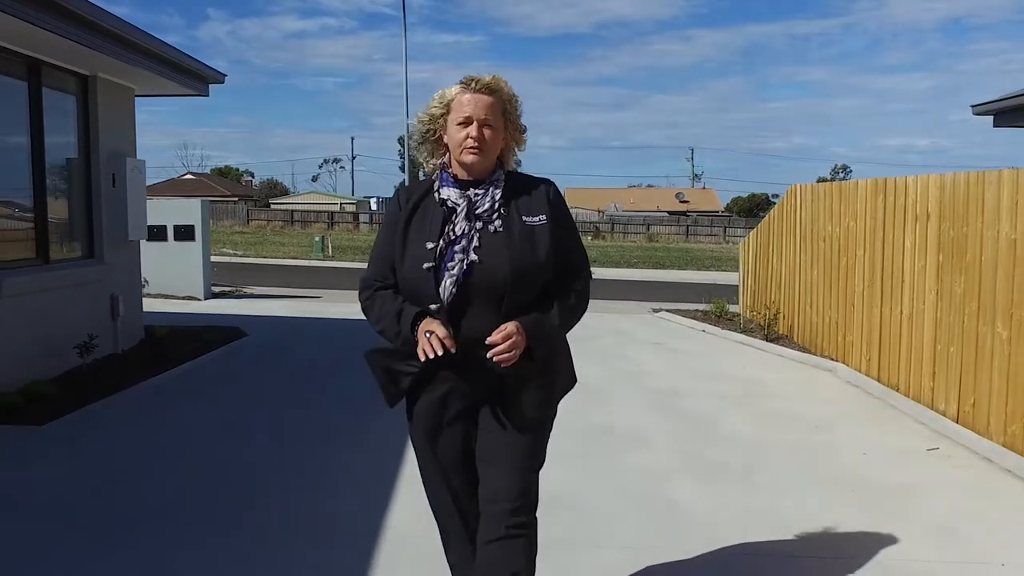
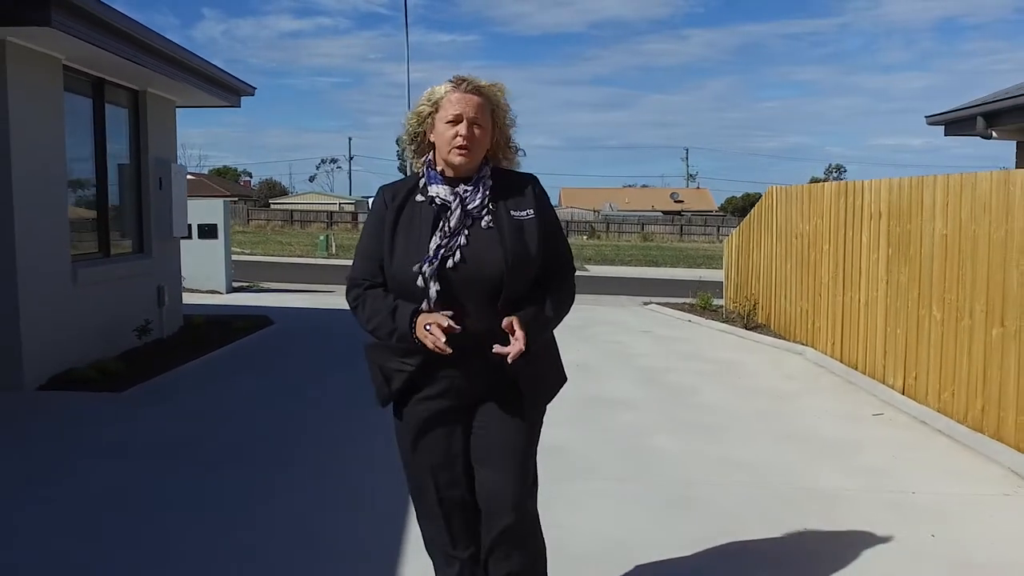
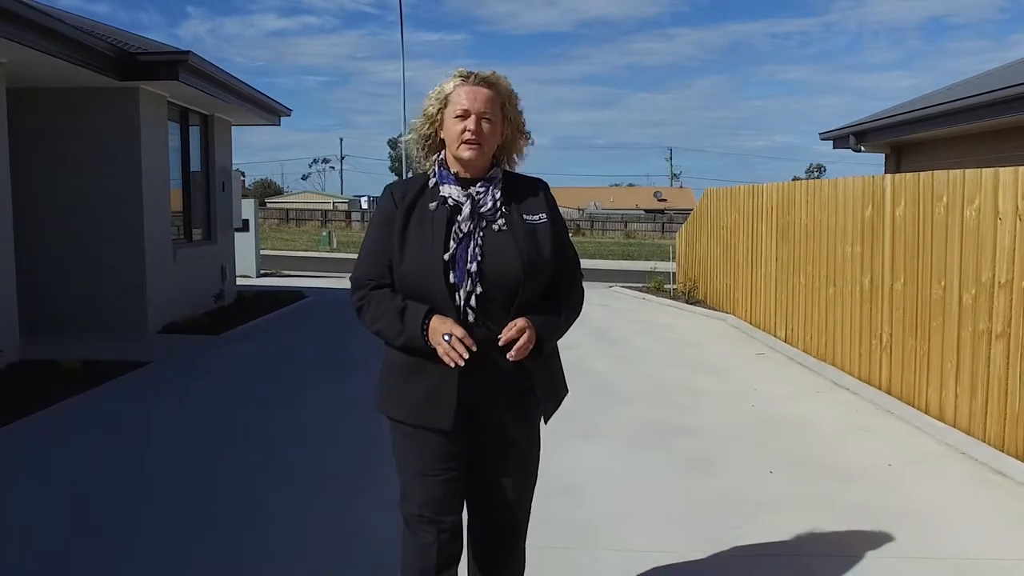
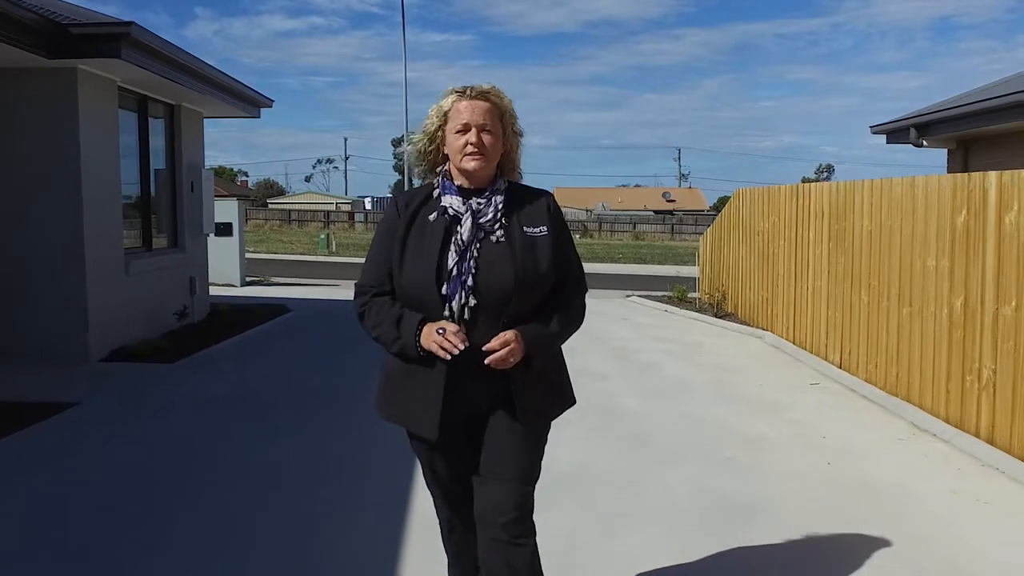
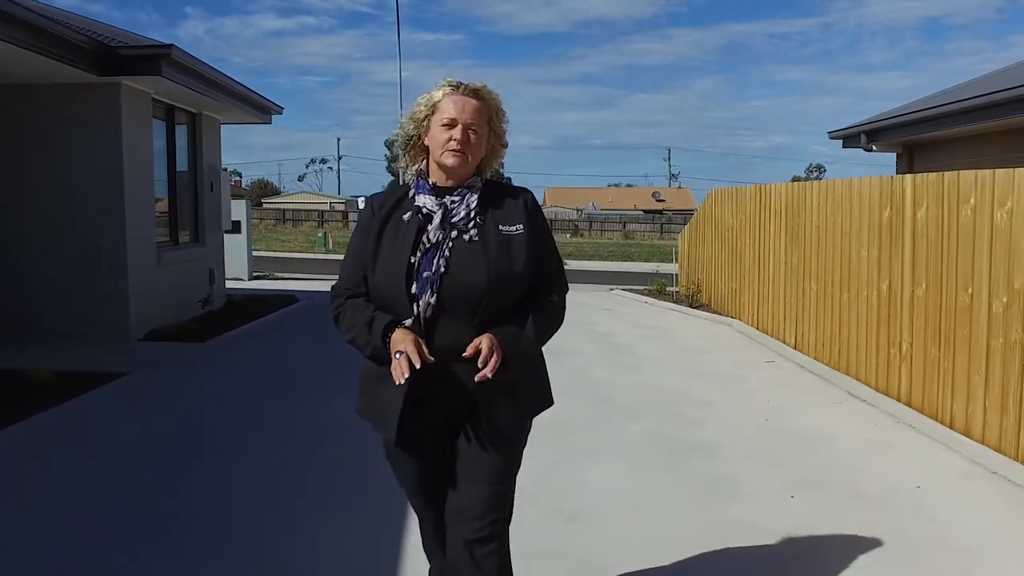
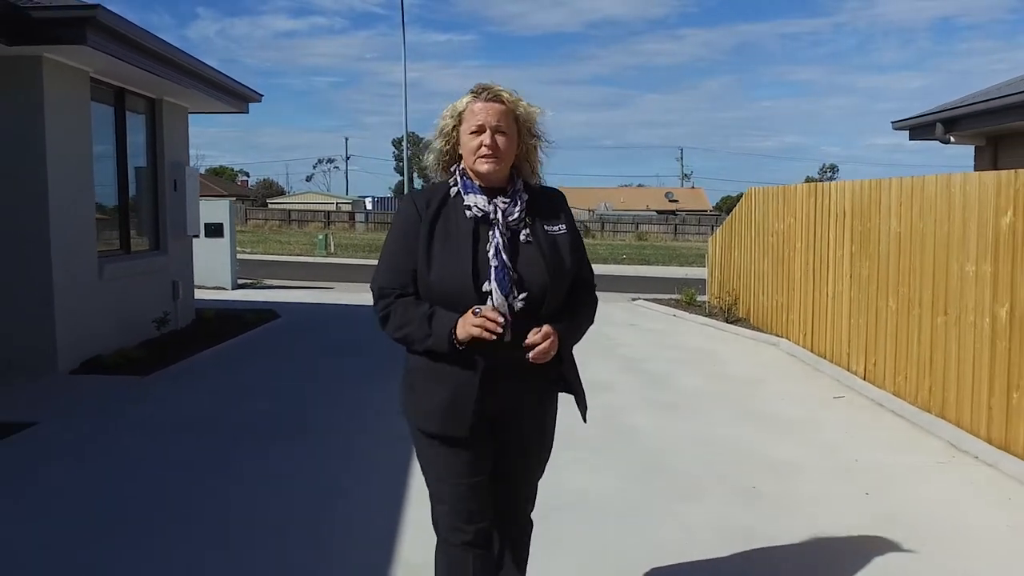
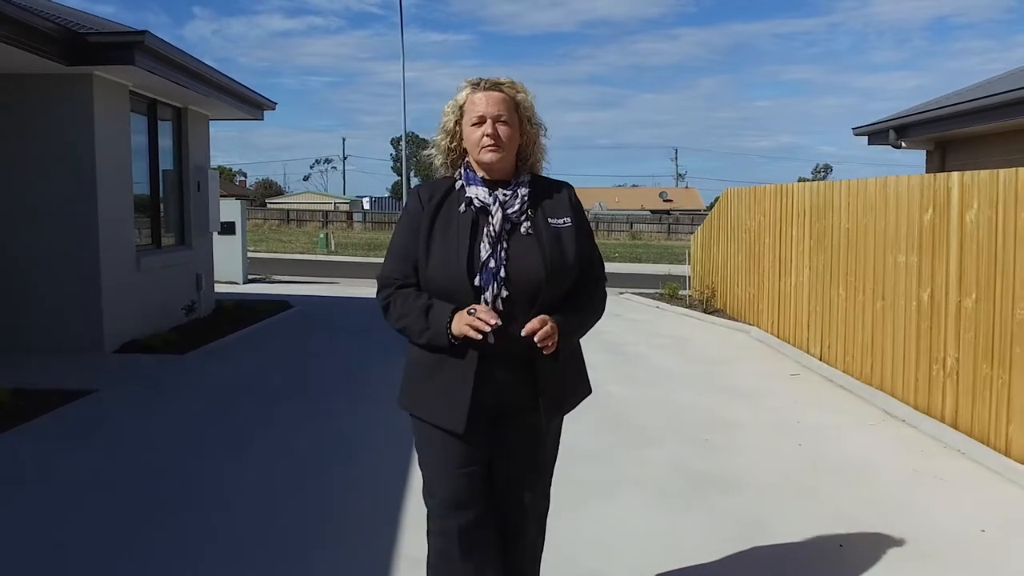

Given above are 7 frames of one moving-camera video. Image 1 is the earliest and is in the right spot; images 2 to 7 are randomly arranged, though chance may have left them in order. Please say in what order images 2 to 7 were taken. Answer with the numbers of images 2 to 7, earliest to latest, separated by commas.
2, 6, 4, 7, 5, 3
